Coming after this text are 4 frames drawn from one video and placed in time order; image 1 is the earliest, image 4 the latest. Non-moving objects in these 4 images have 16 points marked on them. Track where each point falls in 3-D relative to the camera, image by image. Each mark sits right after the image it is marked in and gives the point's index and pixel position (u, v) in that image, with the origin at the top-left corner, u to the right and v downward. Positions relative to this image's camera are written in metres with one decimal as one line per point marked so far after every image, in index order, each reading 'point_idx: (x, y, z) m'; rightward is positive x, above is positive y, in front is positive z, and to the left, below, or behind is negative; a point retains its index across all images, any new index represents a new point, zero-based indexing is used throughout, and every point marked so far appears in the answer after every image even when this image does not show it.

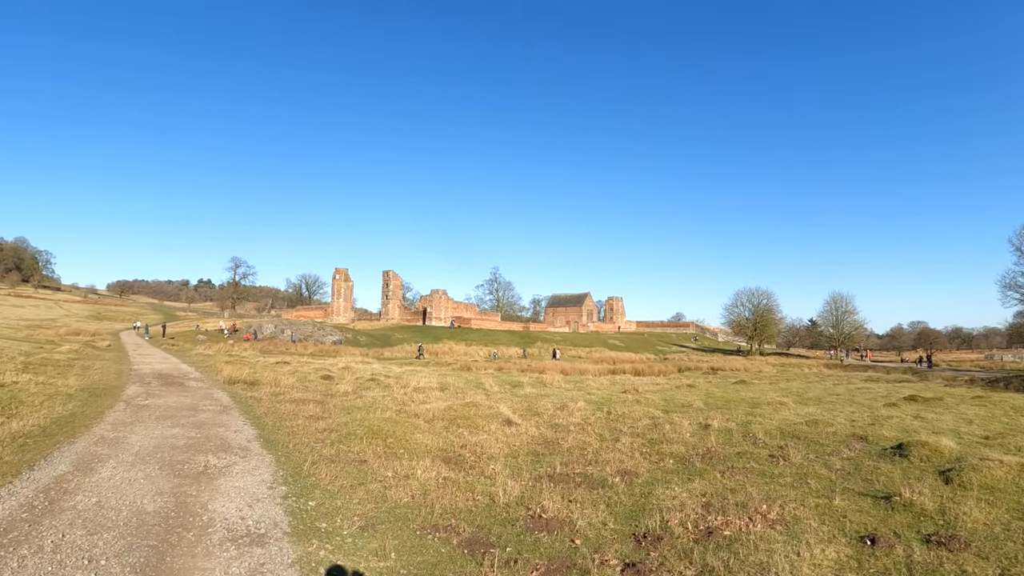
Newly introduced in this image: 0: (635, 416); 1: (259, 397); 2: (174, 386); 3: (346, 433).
0: (+6.1, -5.2, +21.8) m
1: (-8.1, -3.5, +16.7) m
2: (-11.3, -3.2, +17.5) m
3: (-3.8, -3.3, +11.9) m
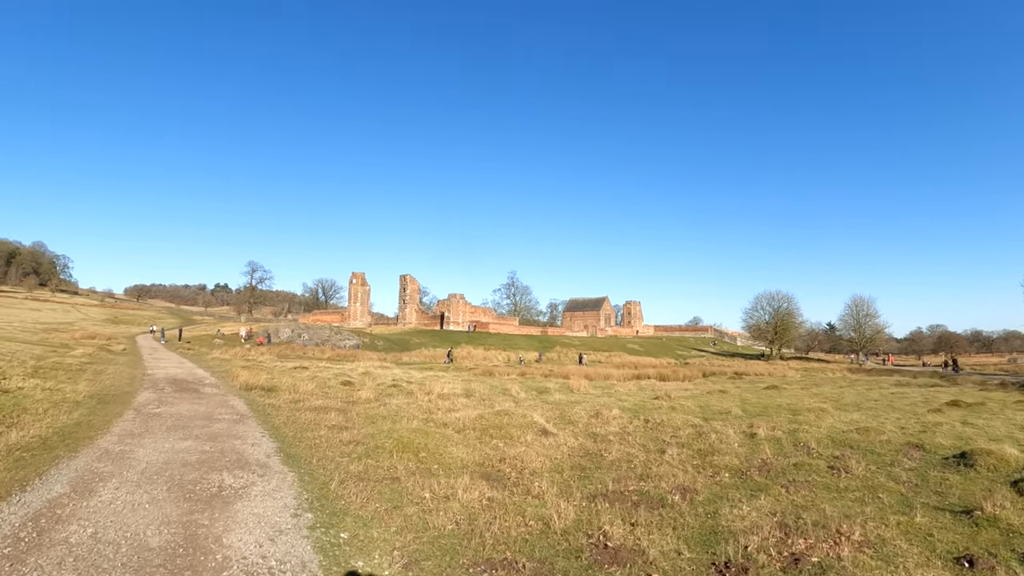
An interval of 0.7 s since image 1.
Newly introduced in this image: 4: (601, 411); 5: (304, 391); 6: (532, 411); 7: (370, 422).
0: (+7.3, -5.2, +20.5) m
1: (-7.1, -3.5, +15.8) m
2: (-10.2, -3.3, +16.7) m
3: (-2.9, -3.3, +10.9) m
4: (+3.9, -4.9, +21.2) m
5: (-7.8, -3.9, +19.6) m
6: (+0.9, -4.4, +18.7) m
7: (-3.8, -3.7, +14.1) m
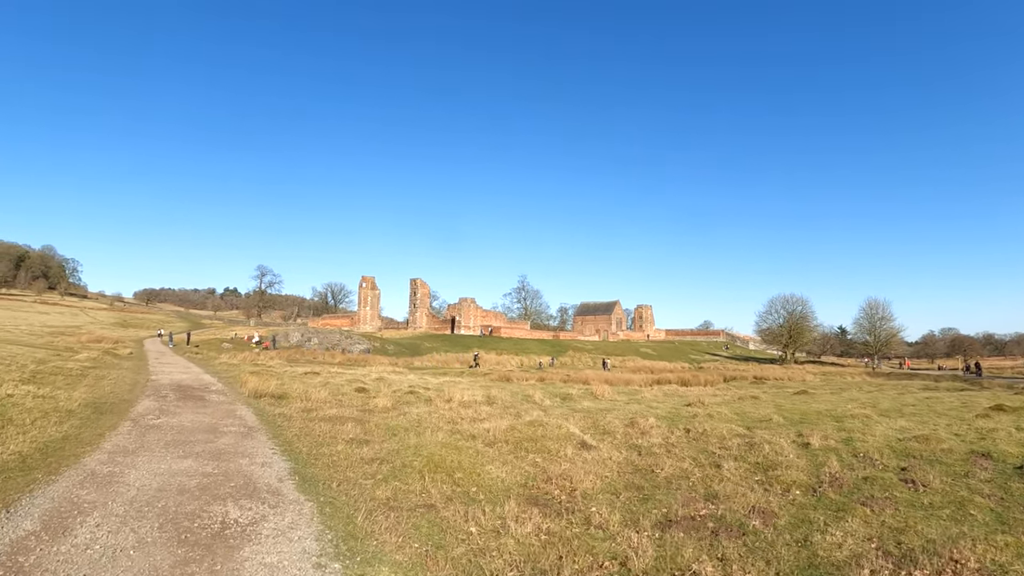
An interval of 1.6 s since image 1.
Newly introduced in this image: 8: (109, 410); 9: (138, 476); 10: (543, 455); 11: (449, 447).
0: (+8.2, -5.2, +19.0) m
1: (-6.2, -3.5, +14.5) m
2: (-9.3, -3.3, +15.4) m
3: (-2.0, -3.2, +9.5) m
4: (+4.9, -4.9, +19.8) m
5: (-6.8, -3.9, +18.3) m
6: (+1.8, -4.3, +17.3) m
7: (-2.9, -3.6, +12.7) m
8: (-10.1, -3.0, +13.3) m
9: (-5.4, -2.8, +7.7) m
10: (+0.9, -4.0, +12.6) m
11: (-1.3, -3.5, +11.5) m
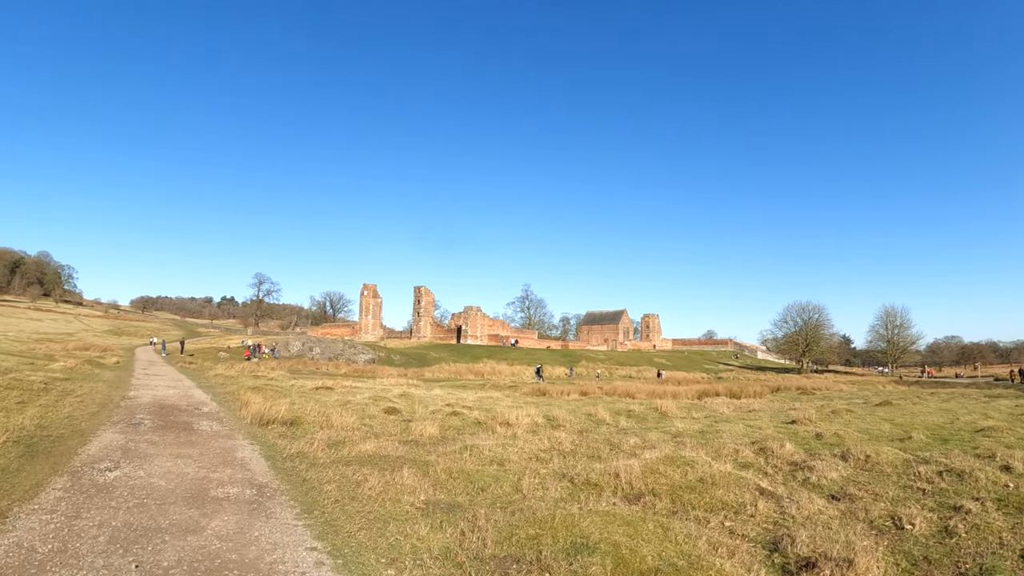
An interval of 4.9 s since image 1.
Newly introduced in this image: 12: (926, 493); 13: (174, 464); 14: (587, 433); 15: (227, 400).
0: (+10.7, -4.8, +14.4) m
1: (-3.7, -3.2, +9.8) m
2: (-6.9, -2.9, +10.7) m
3: (+0.5, -2.7, +4.9) m
4: (+7.3, -4.6, +15.2) m
5: (-4.4, -3.6, +13.6) m
6: (+4.3, -4.0, +12.7) m
7: (-0.4, -3.2, +8.1) m
8: (-7.7, -2.7, +8.7) m
9: (-2.9, -2.2, +3.0) m
10: (+3.3, -3.6, +8.0) m
11: (+1.2, -3.0, +6.9) m
12: (+9.0, -4.6, +11.4) m
13: (-5.2, -2.7, +8.0) m
14: (+2.2, -4.4, +15.8) m
15: (-10.0, -3.9, +18.3) m
